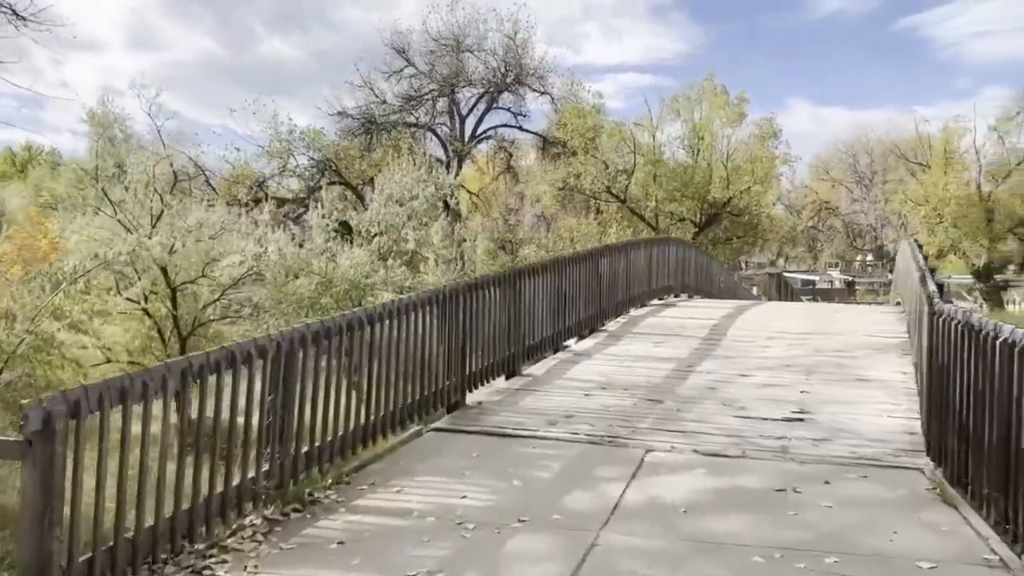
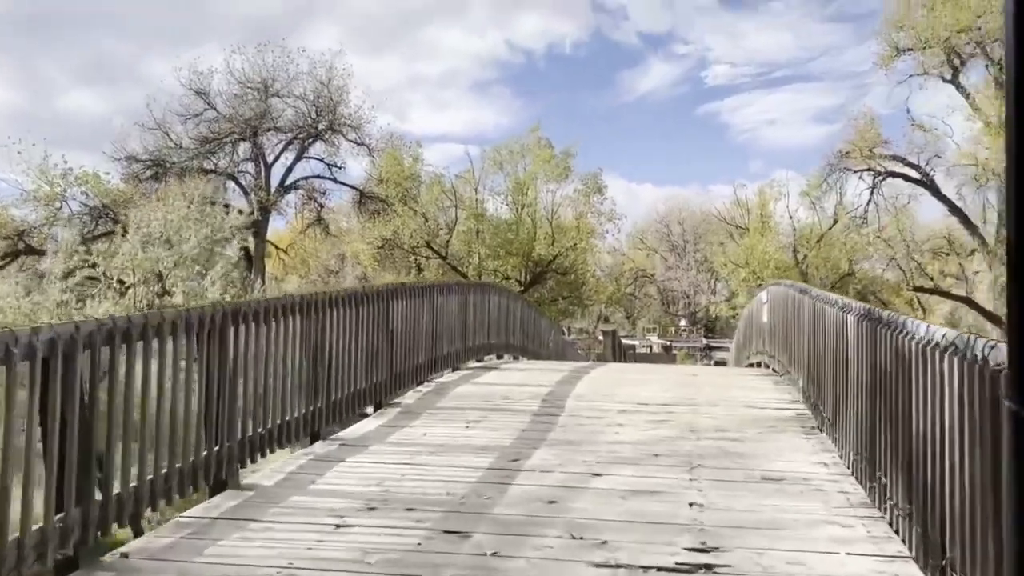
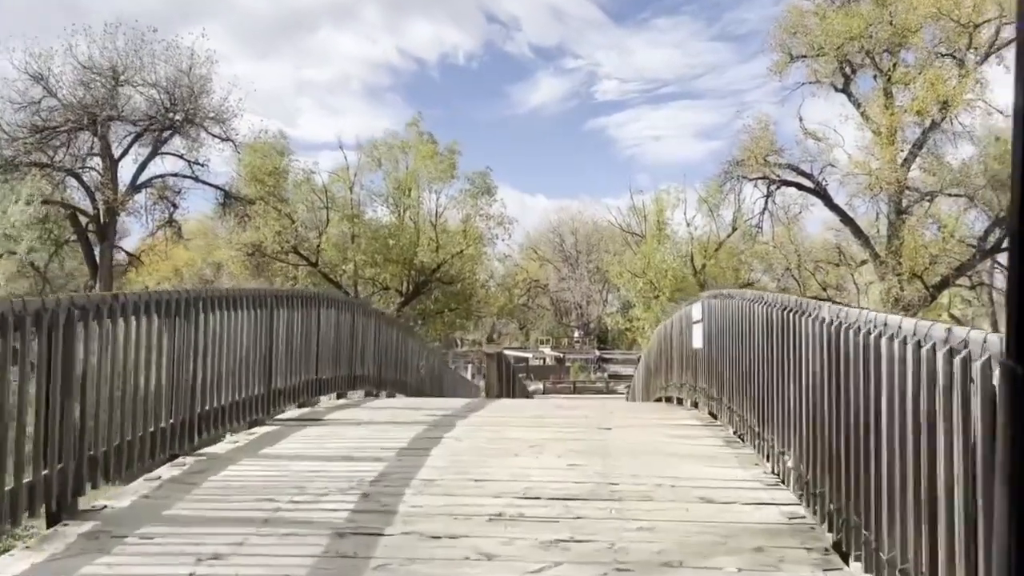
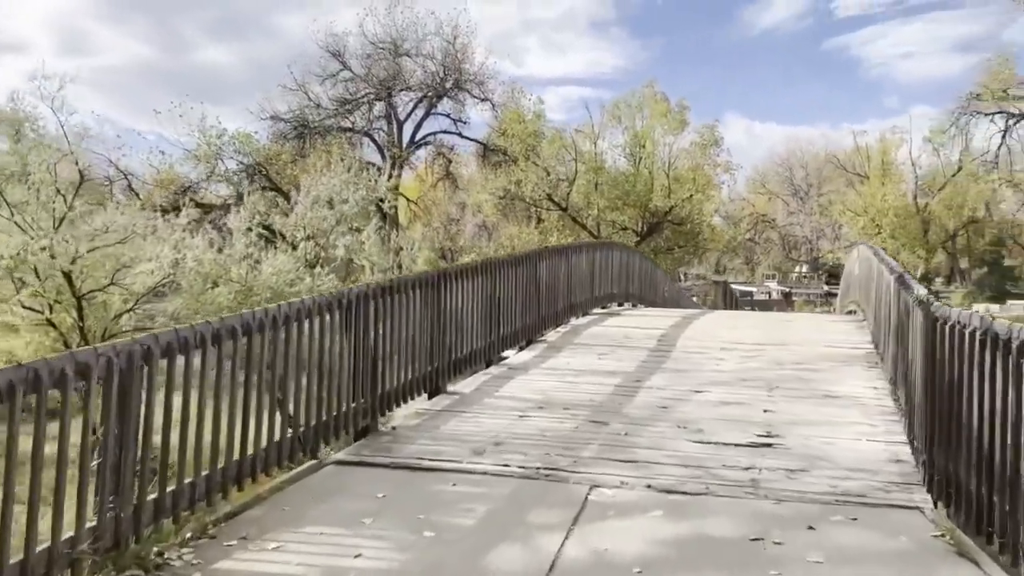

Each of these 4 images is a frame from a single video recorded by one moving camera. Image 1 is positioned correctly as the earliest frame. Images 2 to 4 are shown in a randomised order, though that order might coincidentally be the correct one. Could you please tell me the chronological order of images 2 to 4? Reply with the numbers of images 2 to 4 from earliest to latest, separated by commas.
4, 2, 3
